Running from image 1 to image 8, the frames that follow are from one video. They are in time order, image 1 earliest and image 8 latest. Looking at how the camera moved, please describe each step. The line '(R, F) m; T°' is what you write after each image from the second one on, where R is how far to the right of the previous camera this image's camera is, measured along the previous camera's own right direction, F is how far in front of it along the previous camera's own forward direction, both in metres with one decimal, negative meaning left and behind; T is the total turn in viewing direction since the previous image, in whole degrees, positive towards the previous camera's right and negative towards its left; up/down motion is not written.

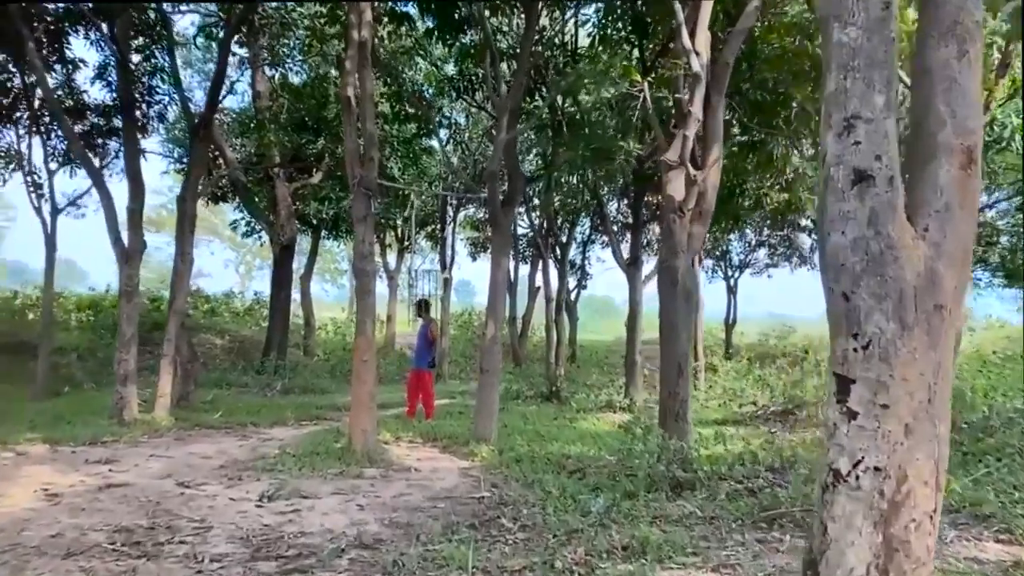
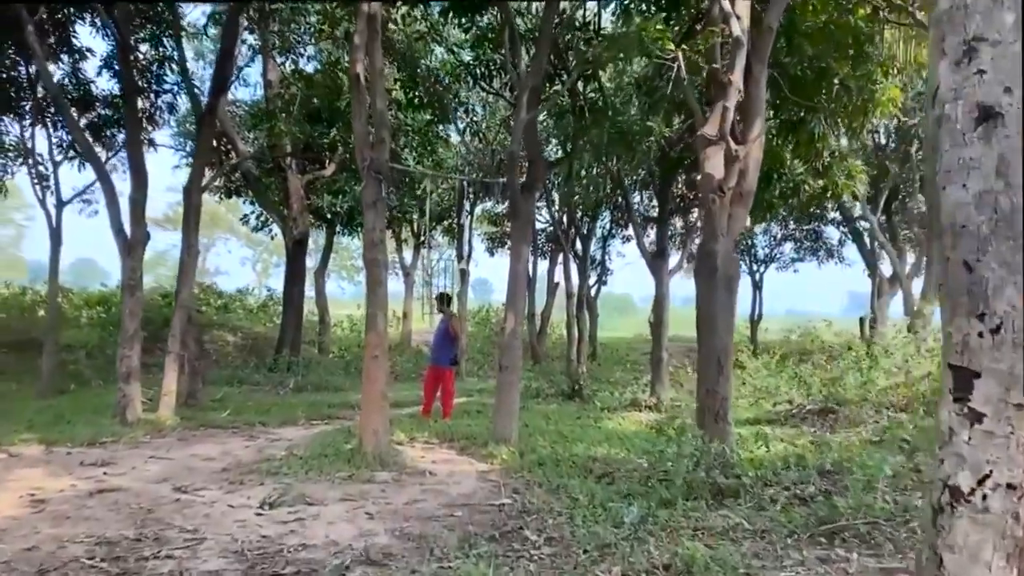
(0.0, +0.5) m; -1°
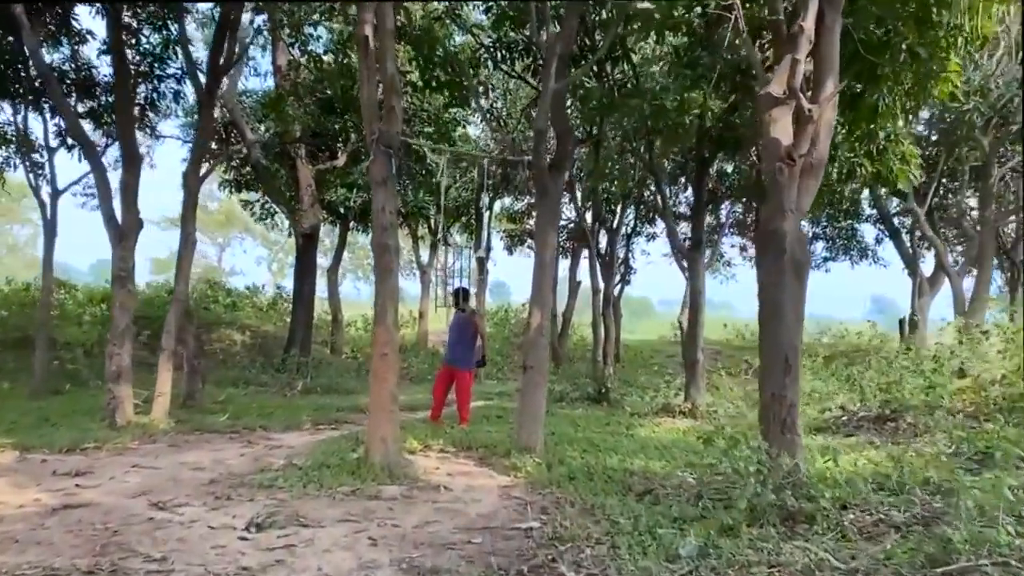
(-0.1, +0.9) m; -1°
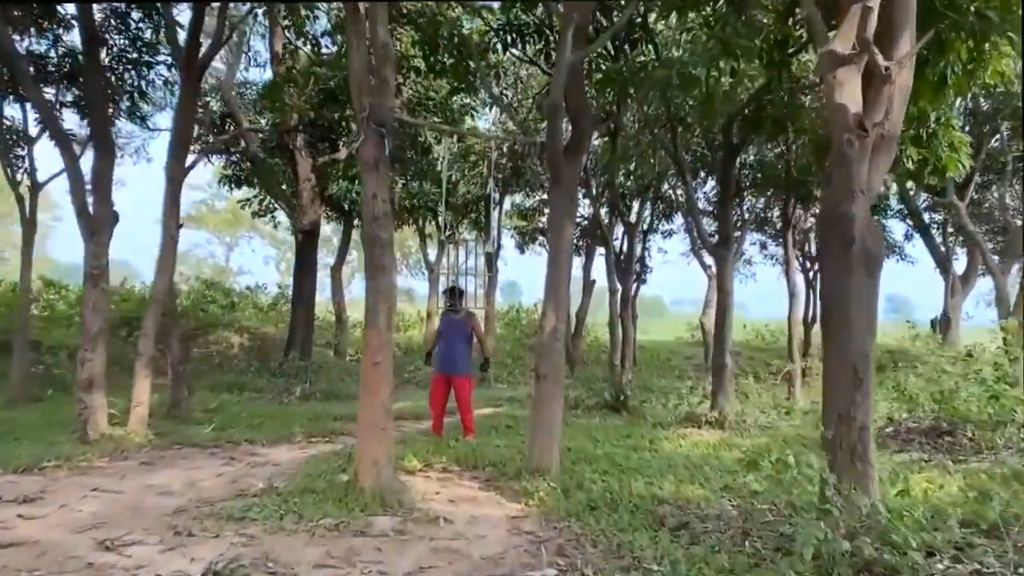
(0.0, +0.9) m; -1°
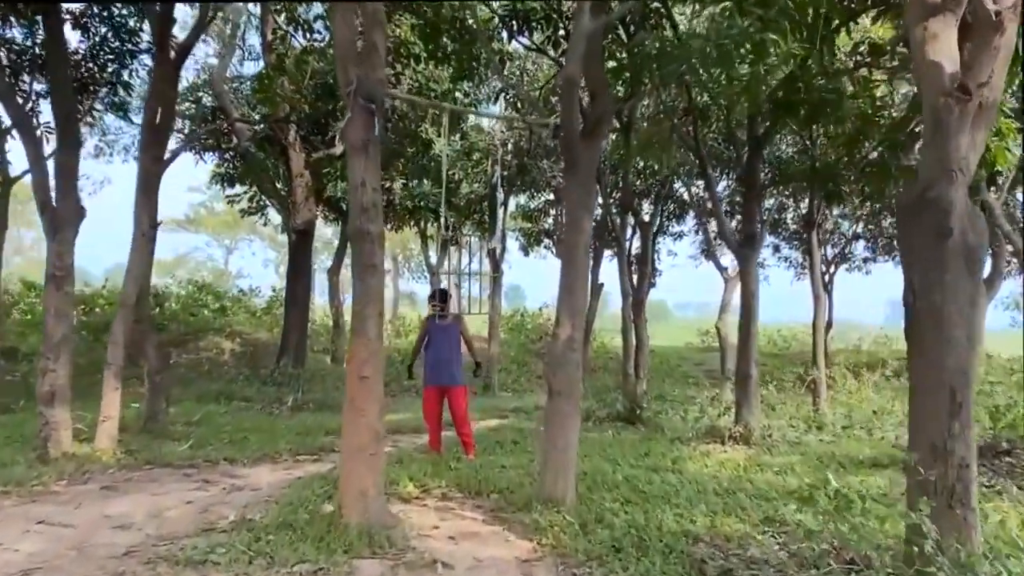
(0.0, +0.8) m; 0°
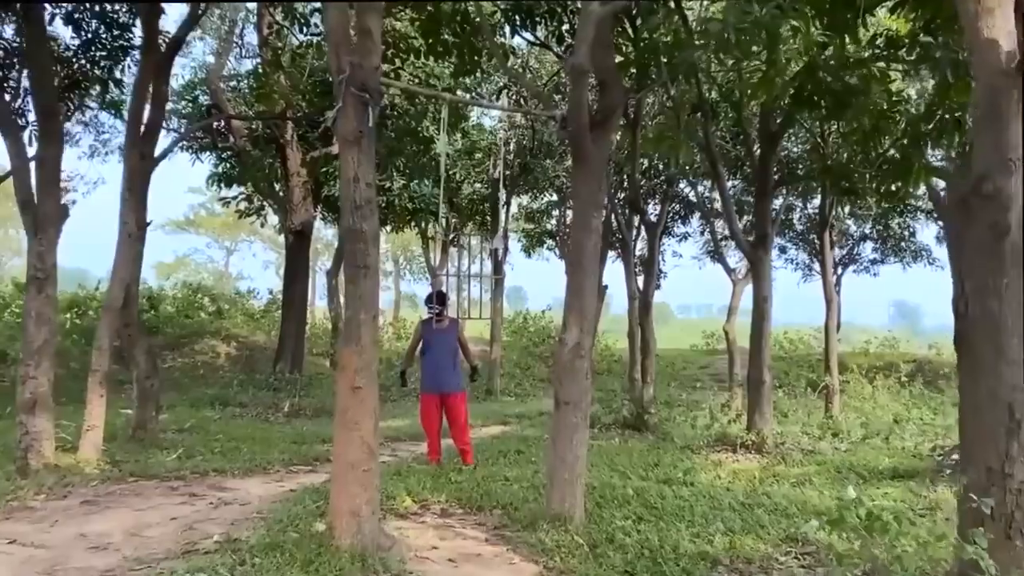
(0.0, +0.3) m; 0°
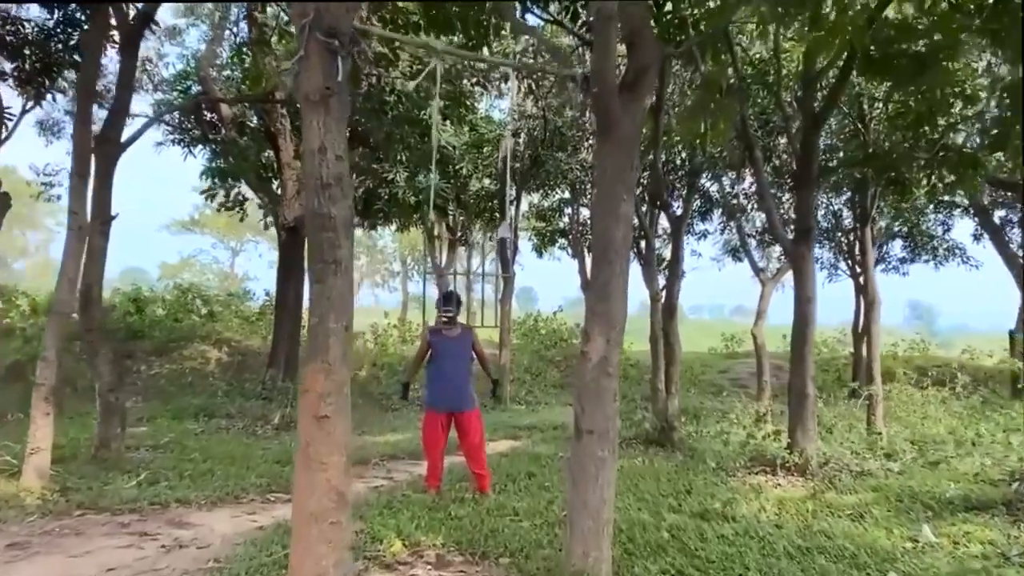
(0.0, +1.0) m; -1°
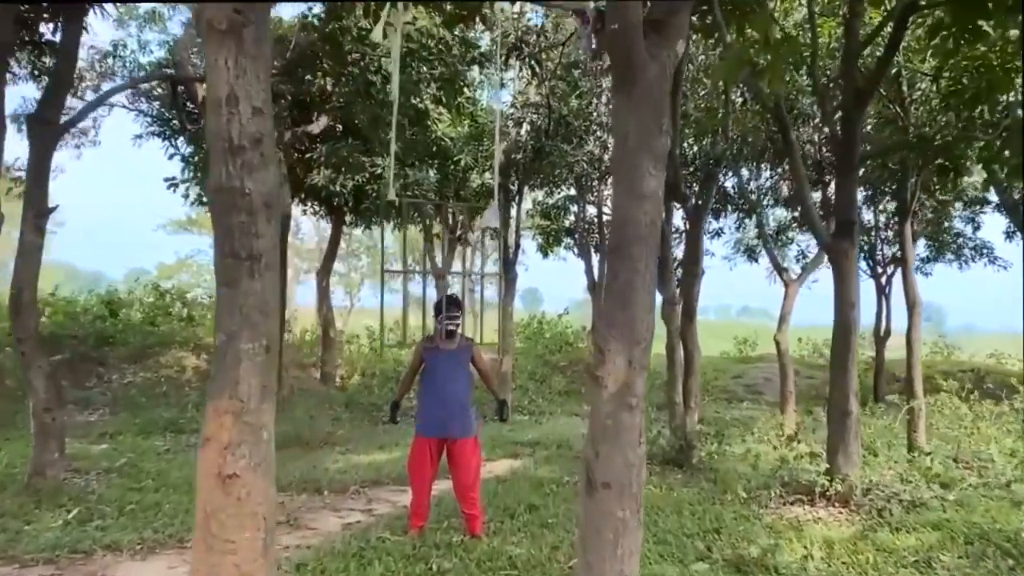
(+0.1, +1.0) m; 0°
